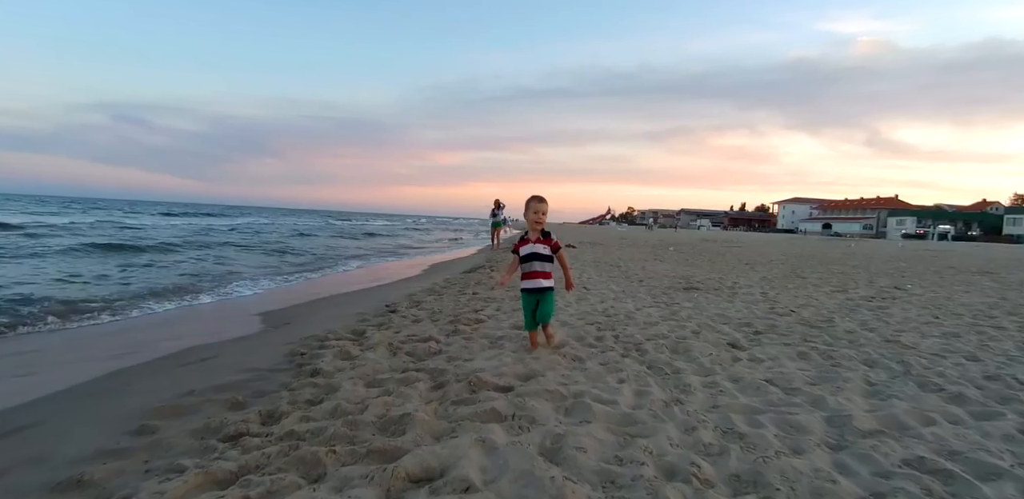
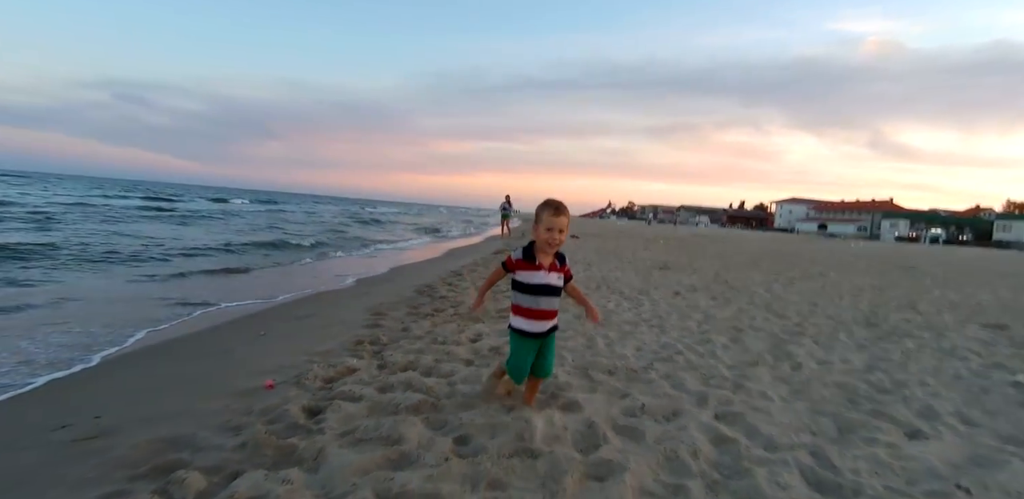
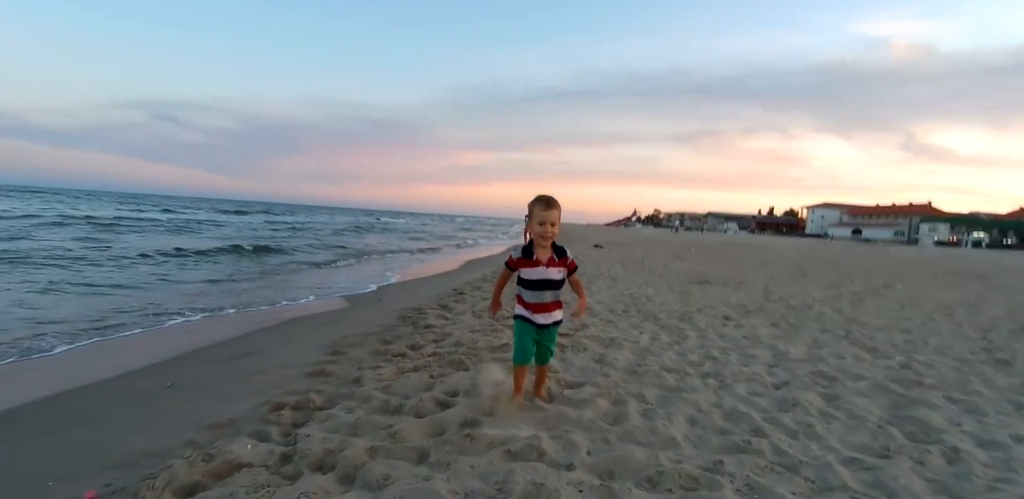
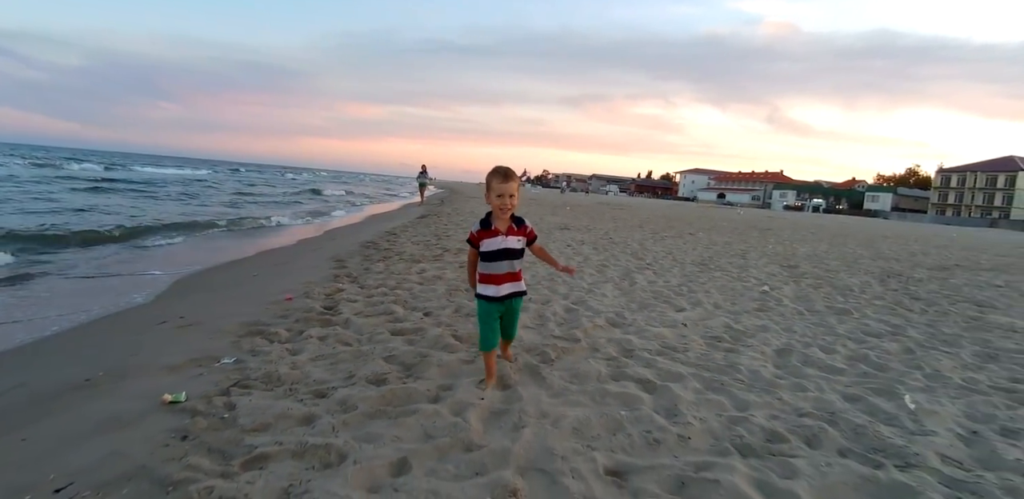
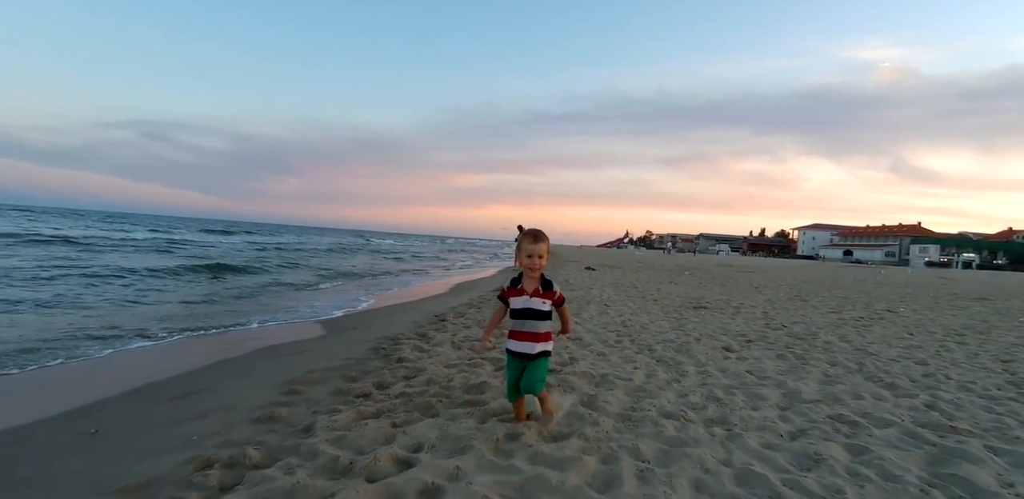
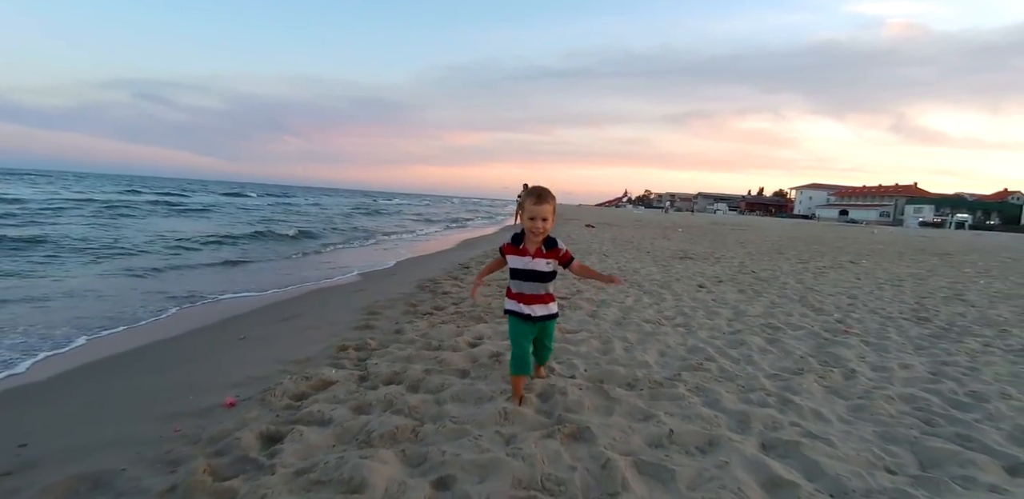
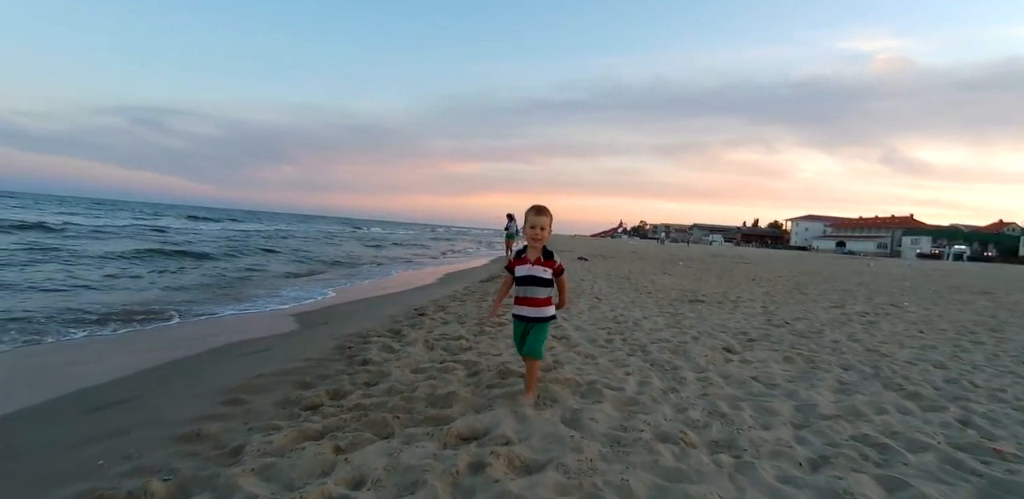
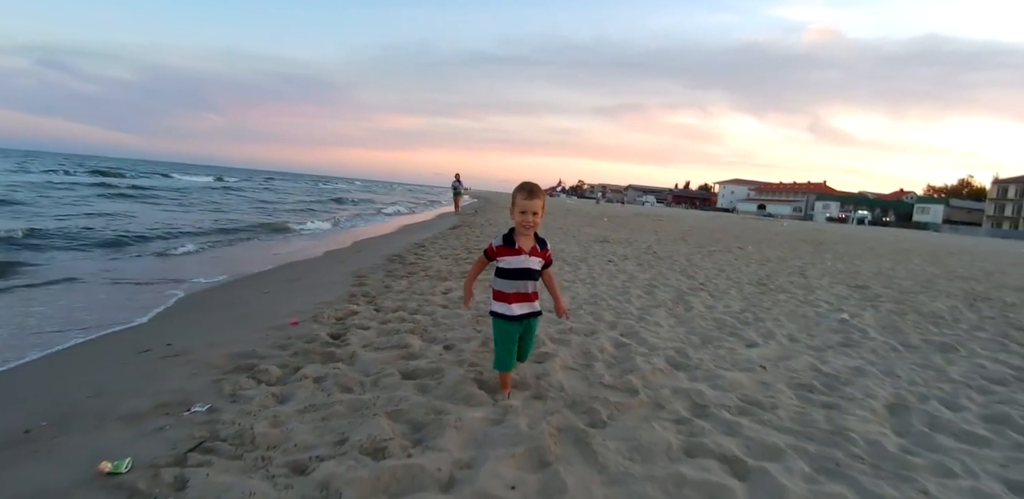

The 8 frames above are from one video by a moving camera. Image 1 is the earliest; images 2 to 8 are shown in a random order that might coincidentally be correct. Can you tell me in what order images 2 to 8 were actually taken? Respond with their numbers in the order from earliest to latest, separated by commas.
7, 5, 3, 6, 2, 8, 4
